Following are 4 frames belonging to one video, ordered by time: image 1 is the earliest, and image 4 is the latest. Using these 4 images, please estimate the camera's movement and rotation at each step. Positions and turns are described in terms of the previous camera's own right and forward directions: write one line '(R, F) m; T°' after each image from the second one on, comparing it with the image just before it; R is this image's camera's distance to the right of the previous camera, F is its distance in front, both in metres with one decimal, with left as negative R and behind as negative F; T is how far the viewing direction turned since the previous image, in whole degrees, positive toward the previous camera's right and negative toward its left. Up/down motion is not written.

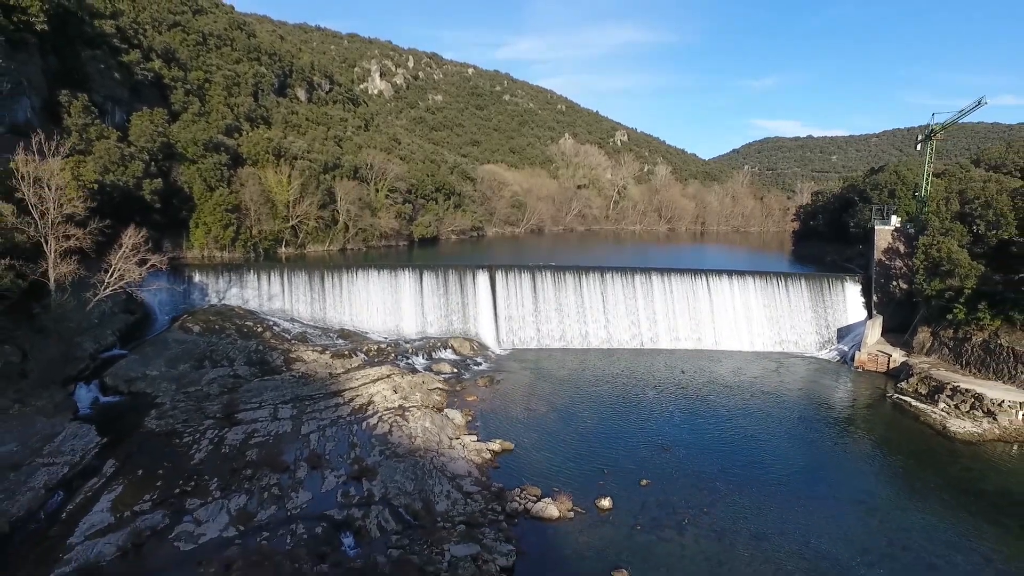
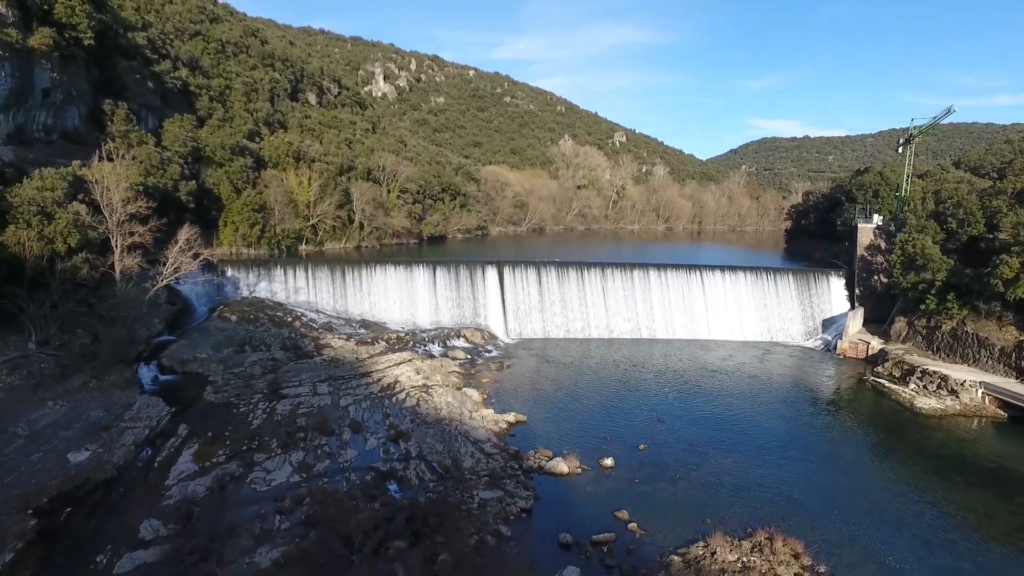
(-0.4, -1.9) m; 0°
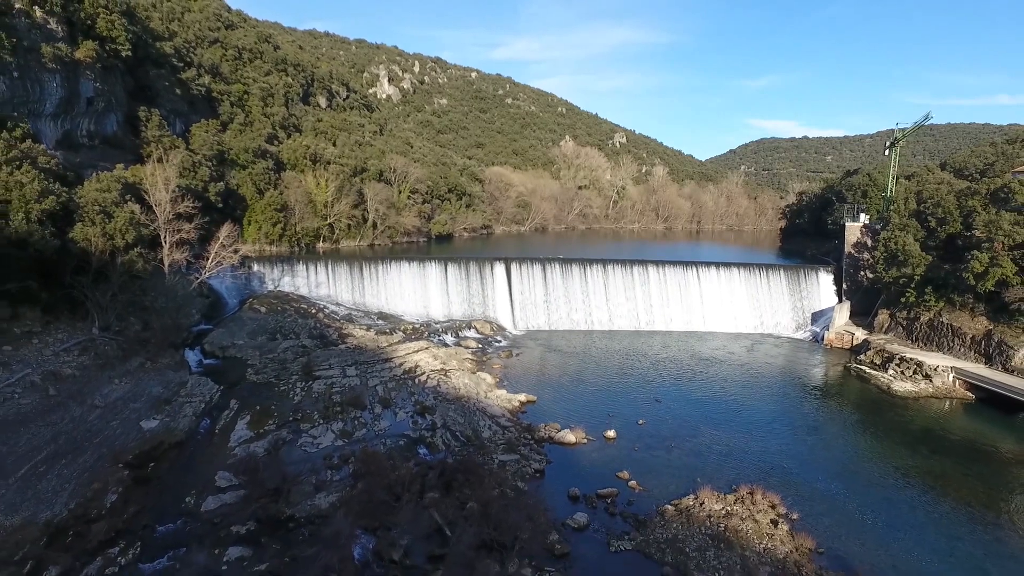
(-0.4, -1.7) m; 0°
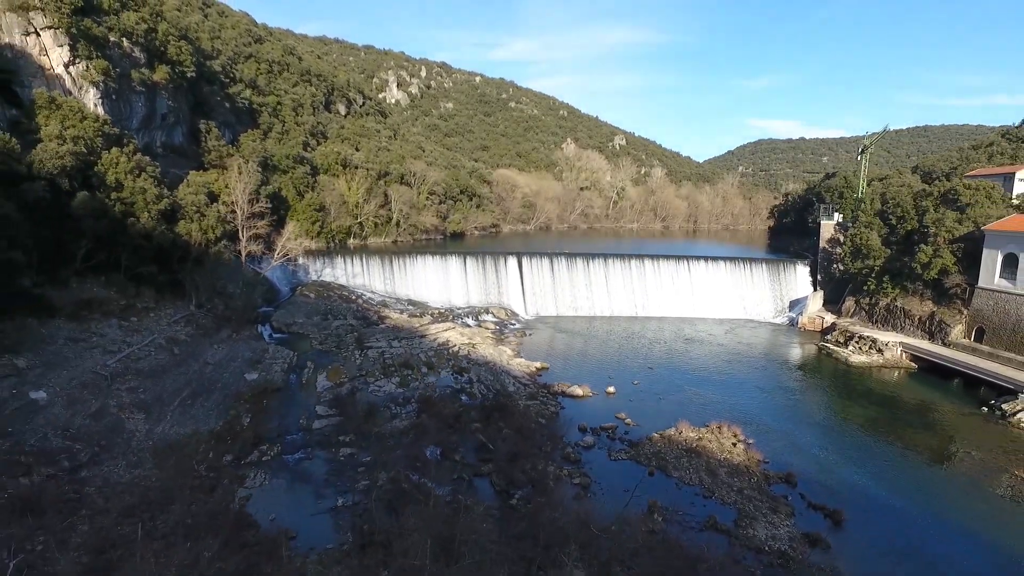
(-0.7, -3.8) m; 0°
